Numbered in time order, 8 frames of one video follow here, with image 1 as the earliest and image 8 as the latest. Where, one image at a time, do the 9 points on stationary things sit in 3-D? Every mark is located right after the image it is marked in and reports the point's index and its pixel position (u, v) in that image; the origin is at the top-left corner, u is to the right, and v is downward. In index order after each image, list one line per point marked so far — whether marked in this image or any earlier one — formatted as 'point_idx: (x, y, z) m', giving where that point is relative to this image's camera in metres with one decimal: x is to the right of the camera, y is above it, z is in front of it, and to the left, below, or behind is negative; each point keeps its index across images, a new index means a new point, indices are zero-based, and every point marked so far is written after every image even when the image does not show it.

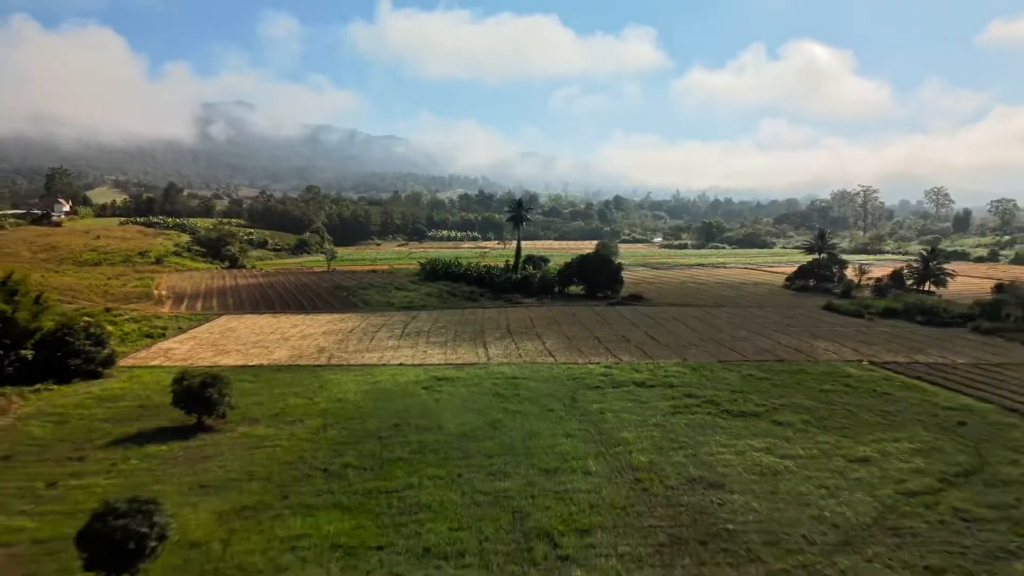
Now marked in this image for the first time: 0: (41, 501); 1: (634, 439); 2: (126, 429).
0: (-4.7, -2.1, +7.9) m
1: (+1.5, -1.9, +9.8) m
2: (-5.2, -1.8, +10.2) m
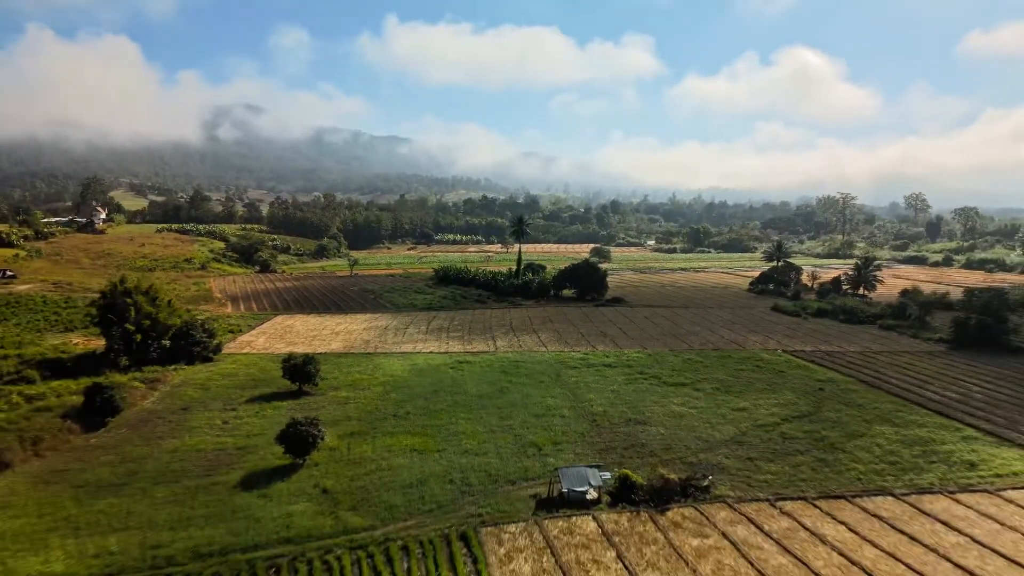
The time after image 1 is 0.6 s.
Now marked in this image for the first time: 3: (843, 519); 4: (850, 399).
0: (-4.6, -2.2, +12.8) m
1: (+1.6, -2.0, +14.7) m
2: (-5.1, -2.0, +15.2) m
3: (+3.8, -2.6, +8.8) m
4: (+6.3, -2.0, +14.6) m
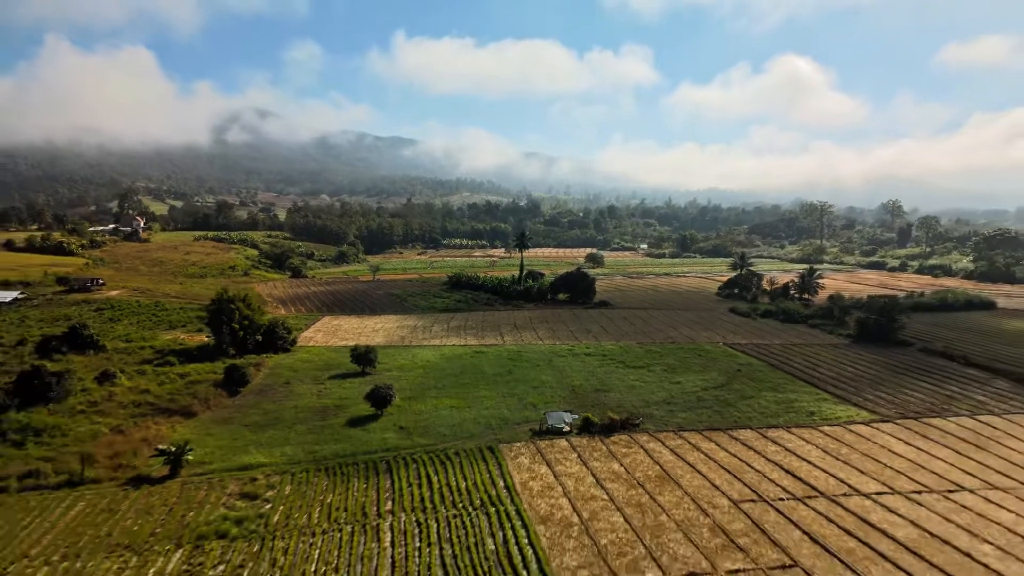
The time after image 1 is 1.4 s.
0: (-4.5, -2.5, +18.9) m
1: (+1.7, -2.3, +20.7) m
2: (-5.0, -2.3, +21.2) m
3: (+3.9, -2.9, +14.8) m
4: (+6.4, -2.3, +20.6) m
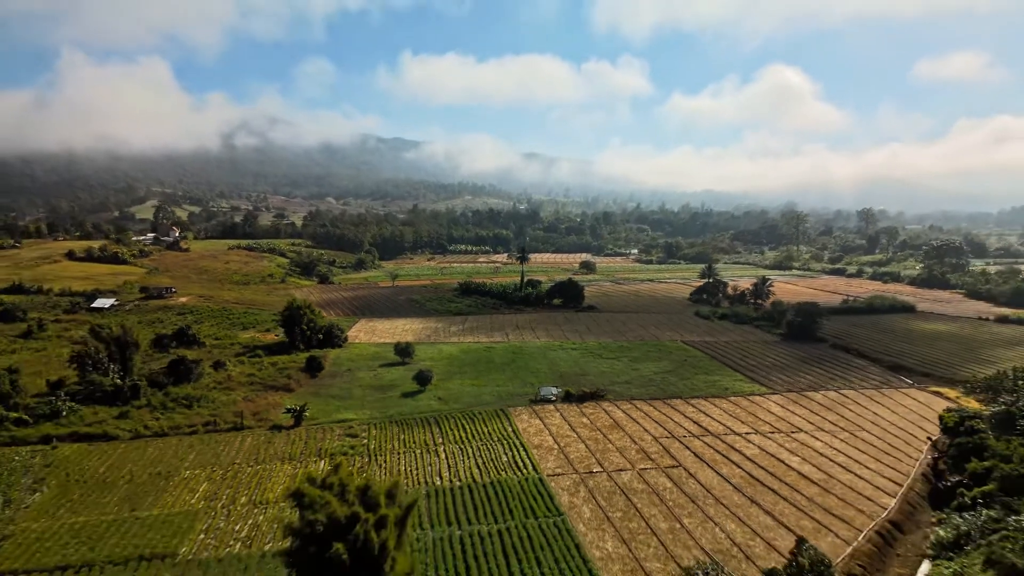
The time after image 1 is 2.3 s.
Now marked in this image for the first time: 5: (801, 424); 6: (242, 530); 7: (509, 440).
0: (-4.4, -2.9, +26.0) m
1: (+1.8, -2.7, +27.8) m
2: (-4.9, -2.7, +28.3) m
3: (+4.0, -3.3, +21.9) m
4: (+6.6, -2.7, +27.7) m
5: (+7.4, -3.3, +19.8) m
6: (-4.6, -4.1, +13.2) m
7: (-0.1, -3.6, +18.5) m
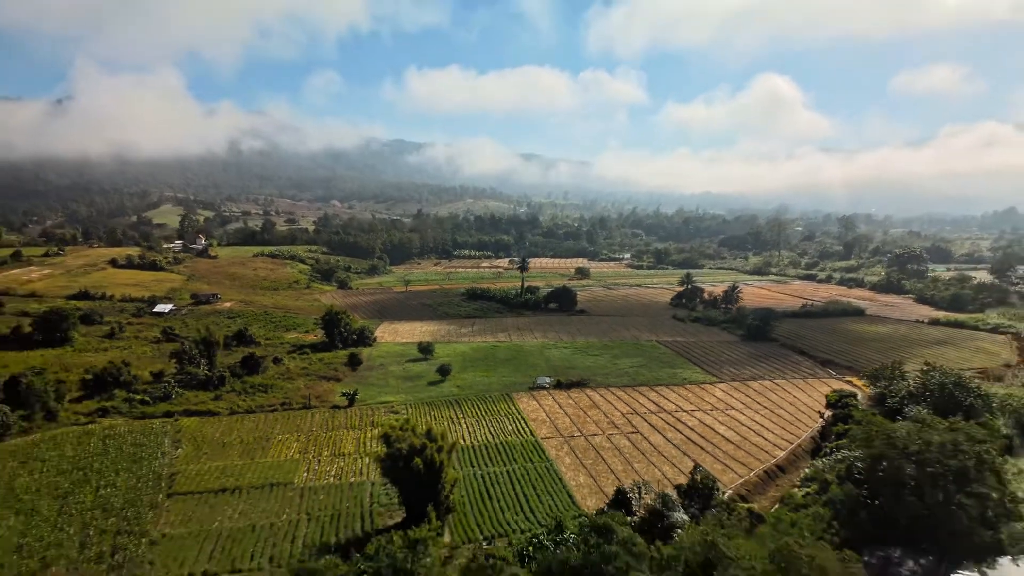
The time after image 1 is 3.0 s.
0: (-4.3, -3.3, +32.2) m
1: (+1.9, -3.1, +34.0) m
2: (-4.8, -3.1, +34.5) m
3: (+4.1, -3.7, +28.1) m
4: (+6.7, -3.1, +33.9) m
5: (+7.5, -3.8, +26.0) m
6: (-4.5, -4.5, +19.4) m
7: (0.0, -4.0, +24.7) m
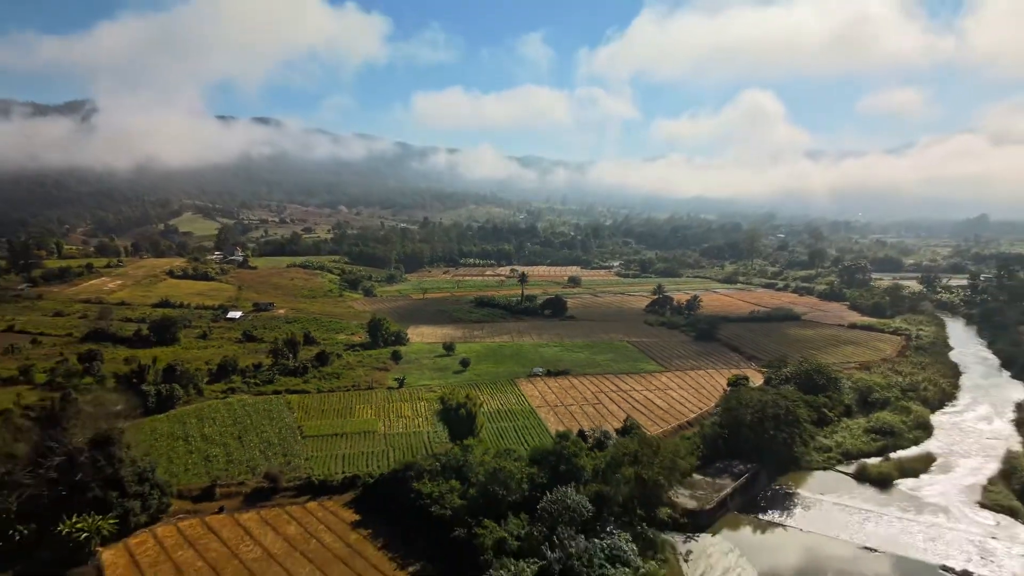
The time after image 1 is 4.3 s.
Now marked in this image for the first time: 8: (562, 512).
0: (-4.2, -4.1, +42.9) m
1: (+2.1, -3.8, +44.8) m
2: (-4.7, -3.8, +45.3) m
3: (+4.2, -4.4, +38.8) m
4: (+6.8, -3.8, +44.7) m
5: (+7.6, -4.5, +36.7) m
6: (-4.4, -5.2, +30.2) m
7: (+0.2, -4.7, +35.5) m
8: (+1.2, -5.2, +18.5) m
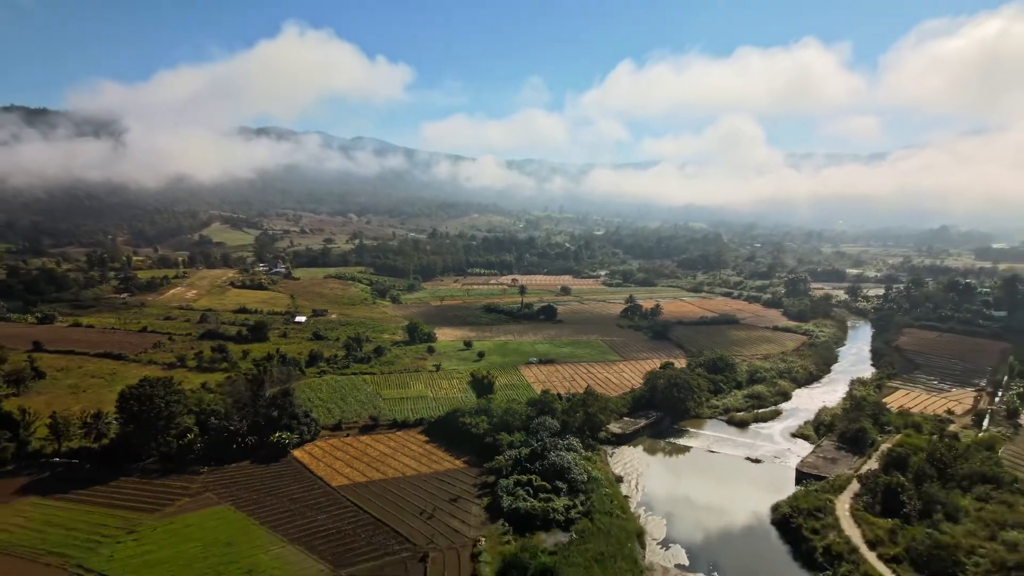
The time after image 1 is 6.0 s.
0: (-4.0, -5.0, +59.1) m
1: (+2.2, -4.8, +61.0) m
2: (-4.5, -4.8, +61.5) m
3: (+4.4, -5.4, +55.1) m
4: (+7.0, -4.8, +60.9) m
5: (+7.8, -5.5, +53.0) m
6: (-4.2, -6.2, +46.4) m
7: (+0.4, -5.7, +51.7) m
8: (+1.4, -6.1, +34.7) m
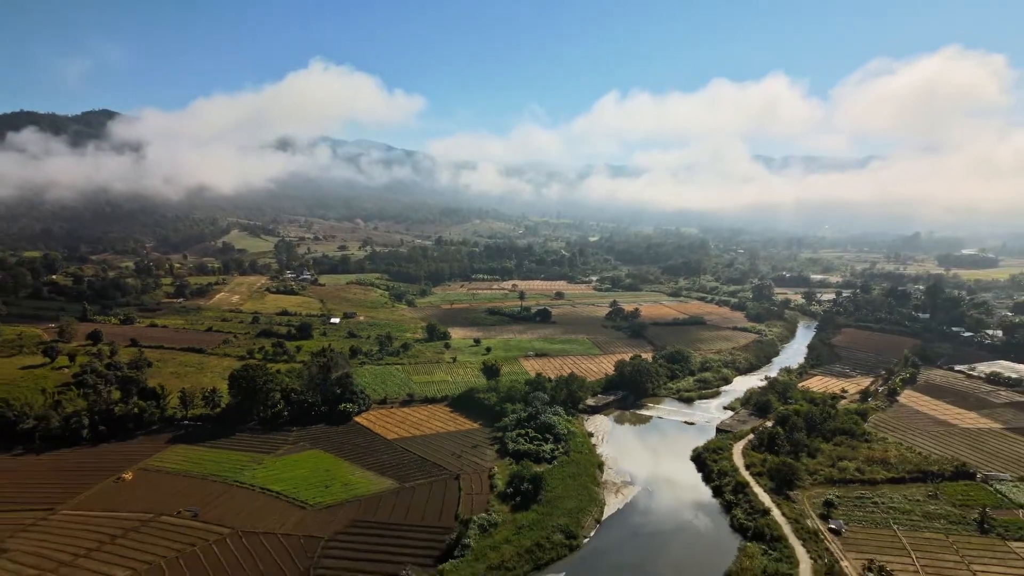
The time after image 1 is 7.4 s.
0: (-3.9, -5.7, +72.3) m
1: (+2.4, -5.5, +74.2) m
2: (-4.4, -5.4, +74.7) m
3: (+4.6, -6.1, +68.3) m
4: (+7.1, -5.5, +74.1) m
5: (+7.9, -6.1, +66.2) m
6: (-4.0, -6.8, +59.6) m
7: (+0.5, -6.4, +64.9) m
8: (+1.5, -6.8, +47.9) m
